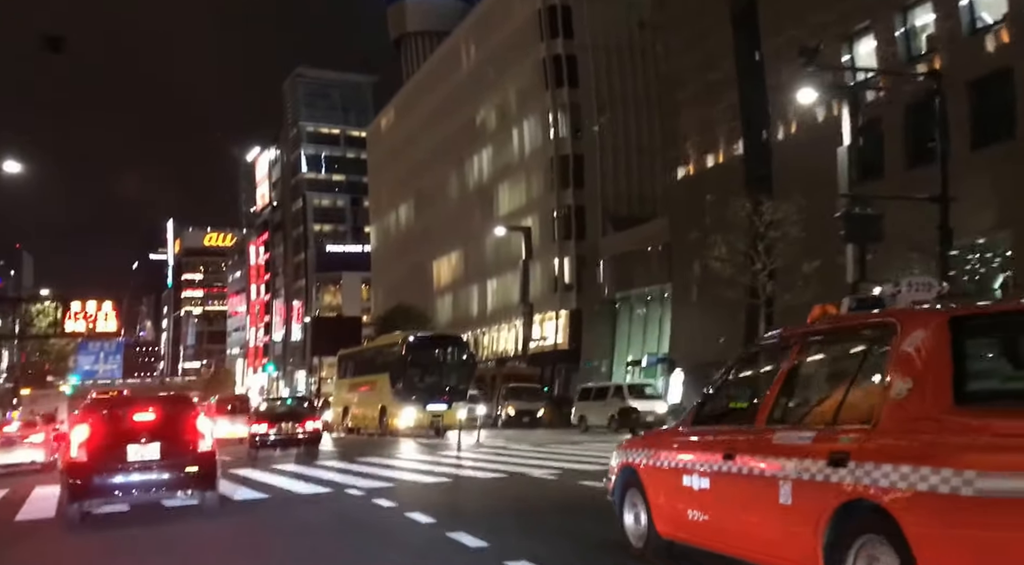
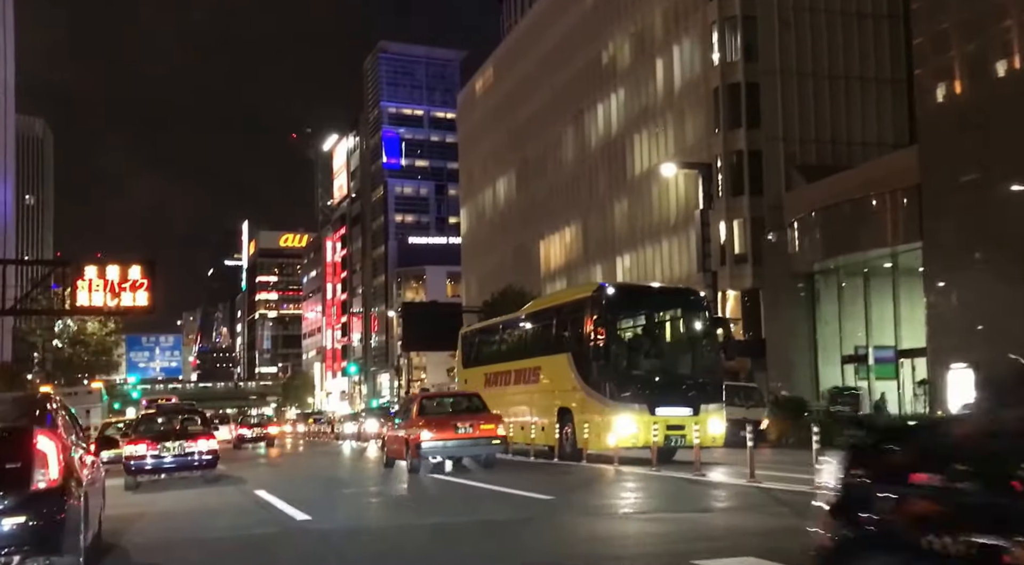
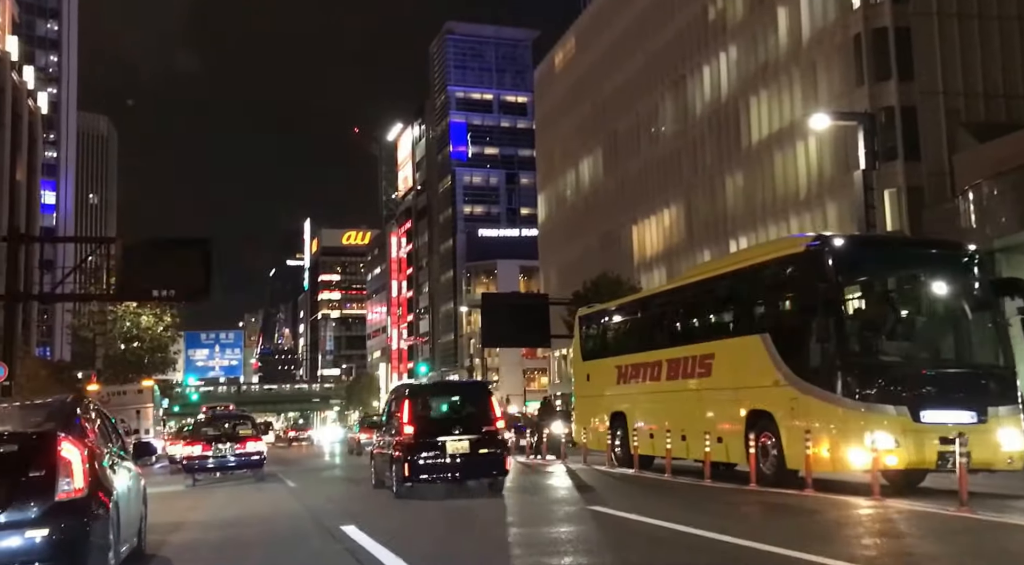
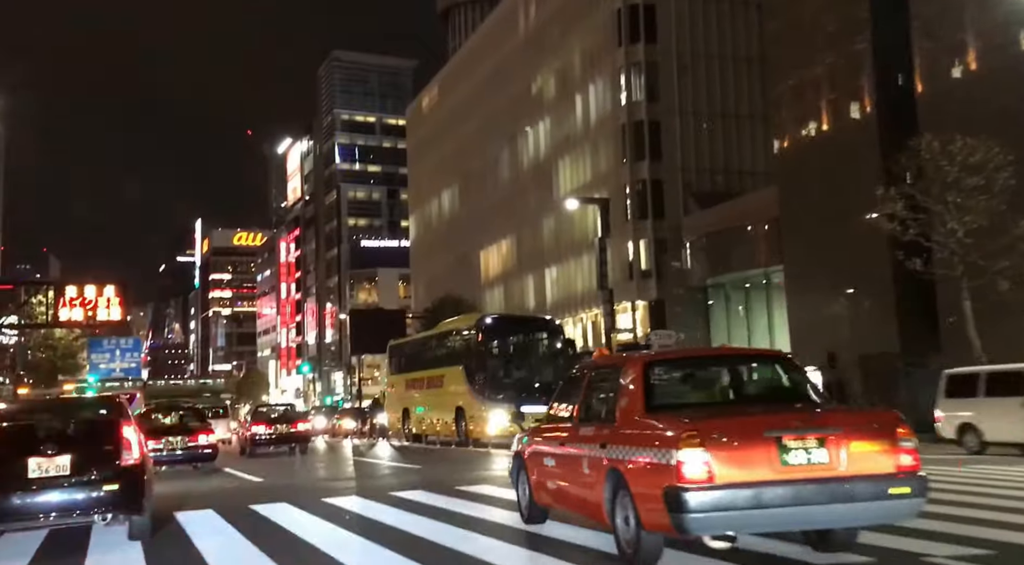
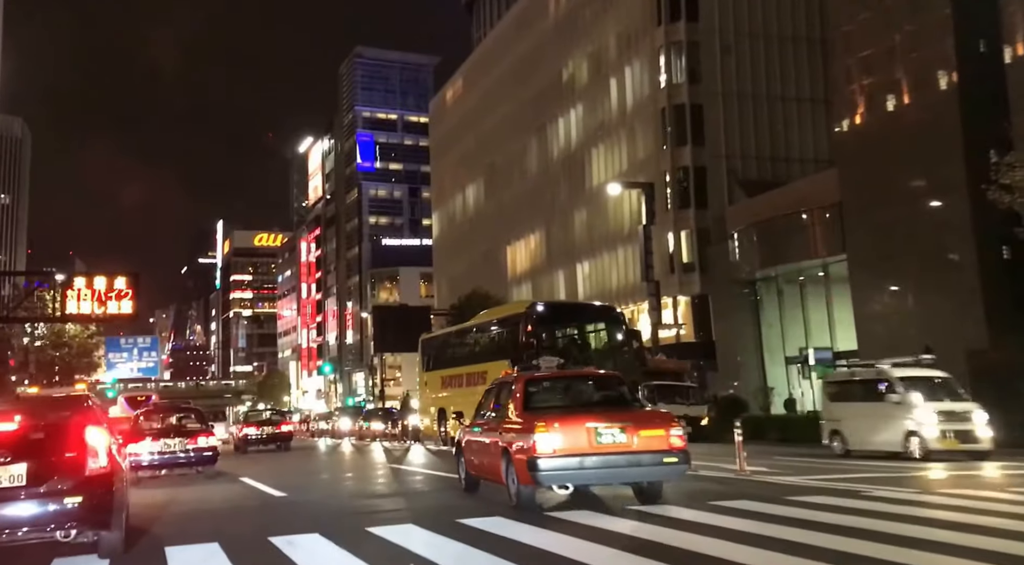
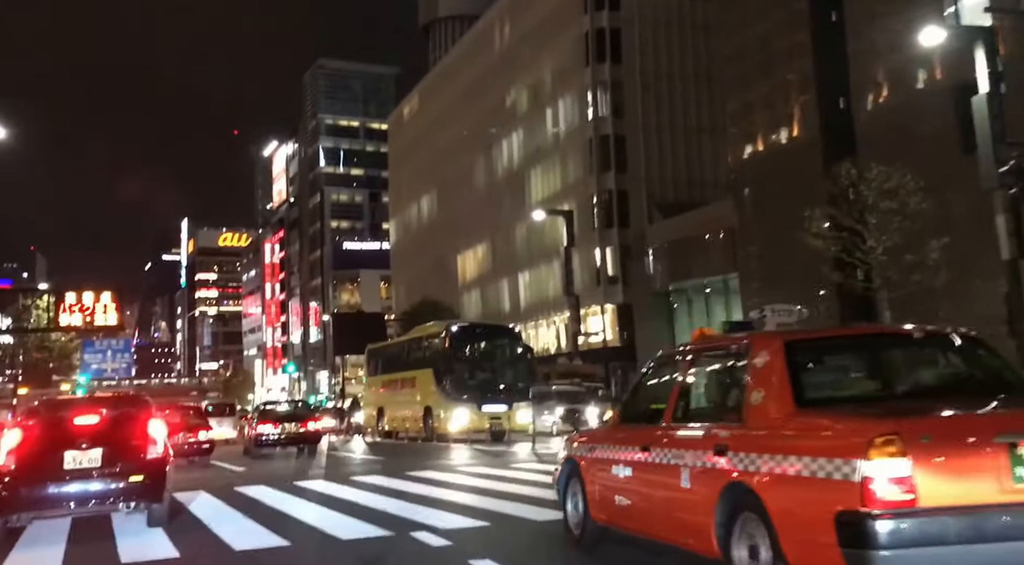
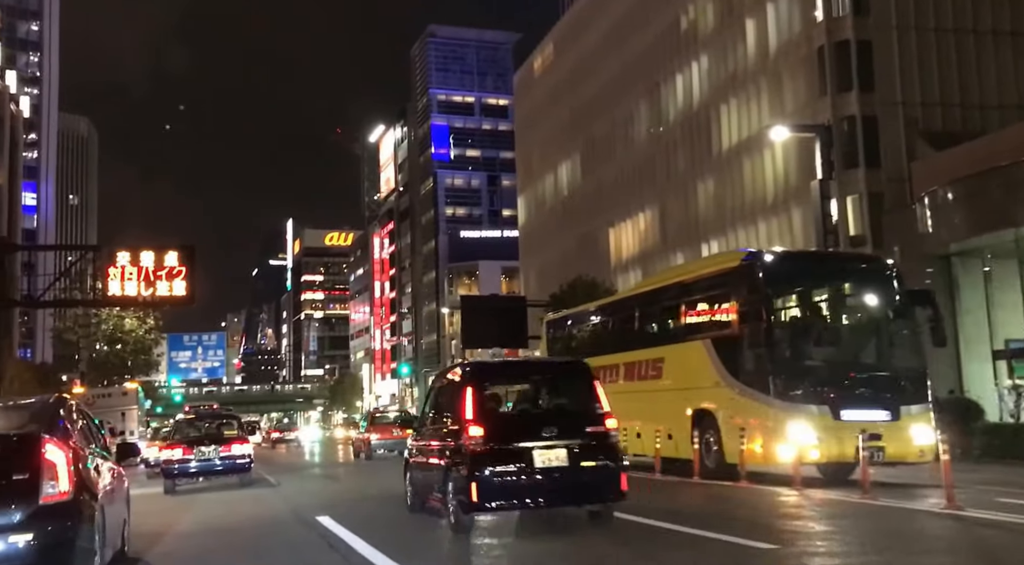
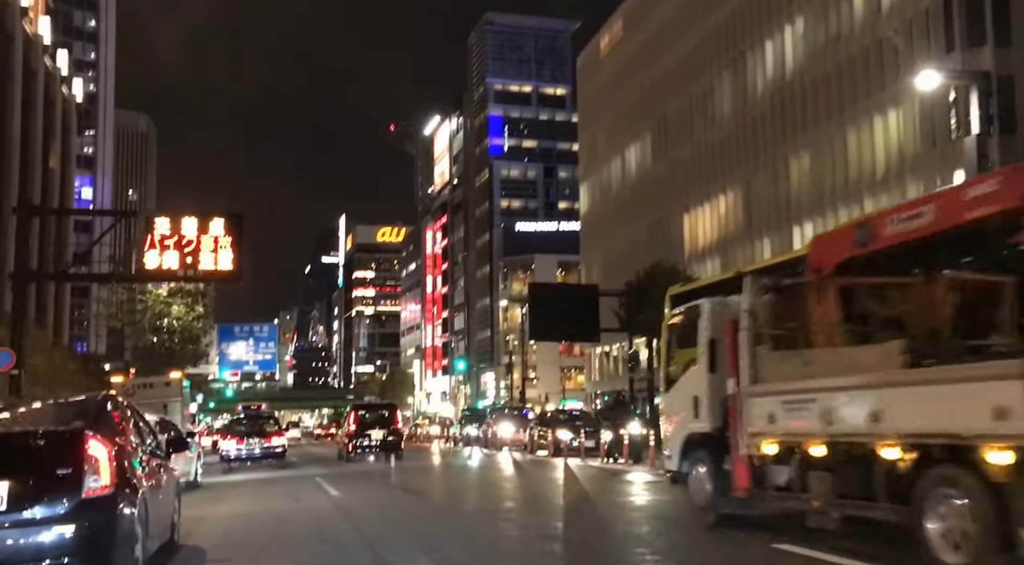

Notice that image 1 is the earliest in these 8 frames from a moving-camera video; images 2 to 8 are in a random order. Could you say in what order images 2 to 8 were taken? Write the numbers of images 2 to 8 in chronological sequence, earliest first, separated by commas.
6, 4, 5, 2, 7, 3, 8
